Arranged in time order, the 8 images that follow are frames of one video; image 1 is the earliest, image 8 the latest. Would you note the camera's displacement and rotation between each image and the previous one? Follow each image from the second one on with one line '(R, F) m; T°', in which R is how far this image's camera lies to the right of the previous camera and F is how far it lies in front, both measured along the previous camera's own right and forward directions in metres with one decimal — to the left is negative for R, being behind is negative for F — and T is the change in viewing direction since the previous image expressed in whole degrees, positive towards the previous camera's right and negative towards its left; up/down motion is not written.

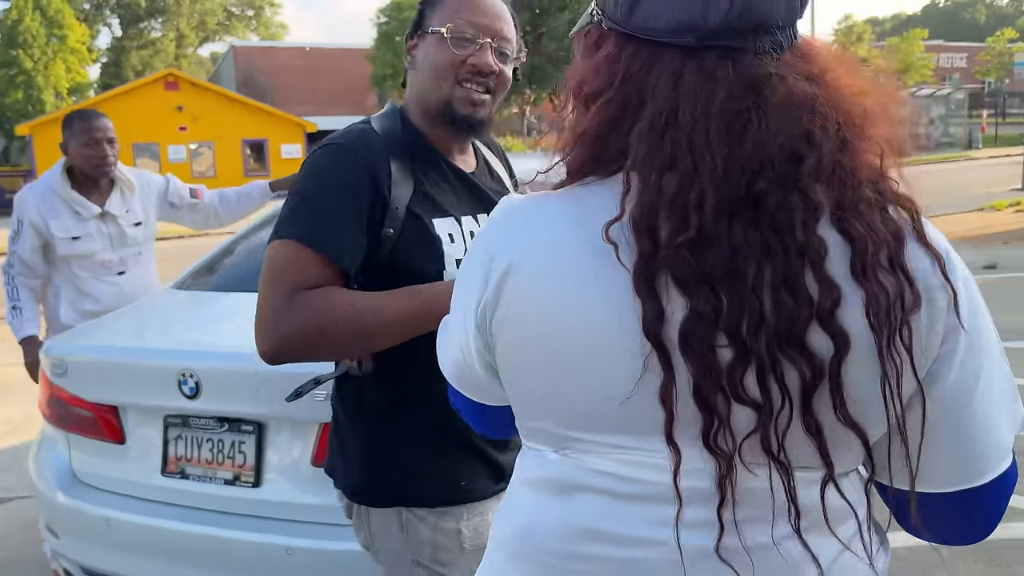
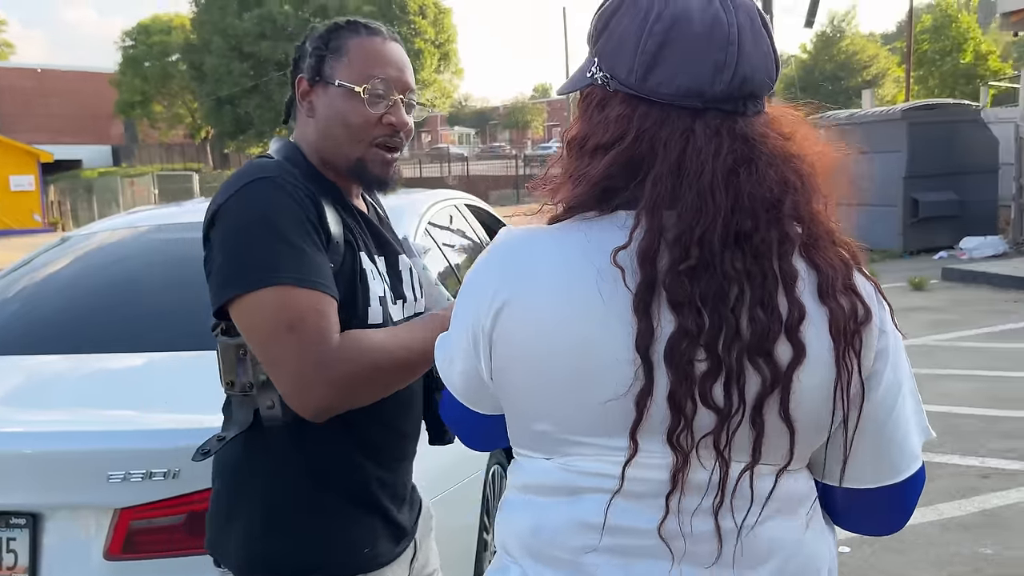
(-0.1, +0.1) m; +16°
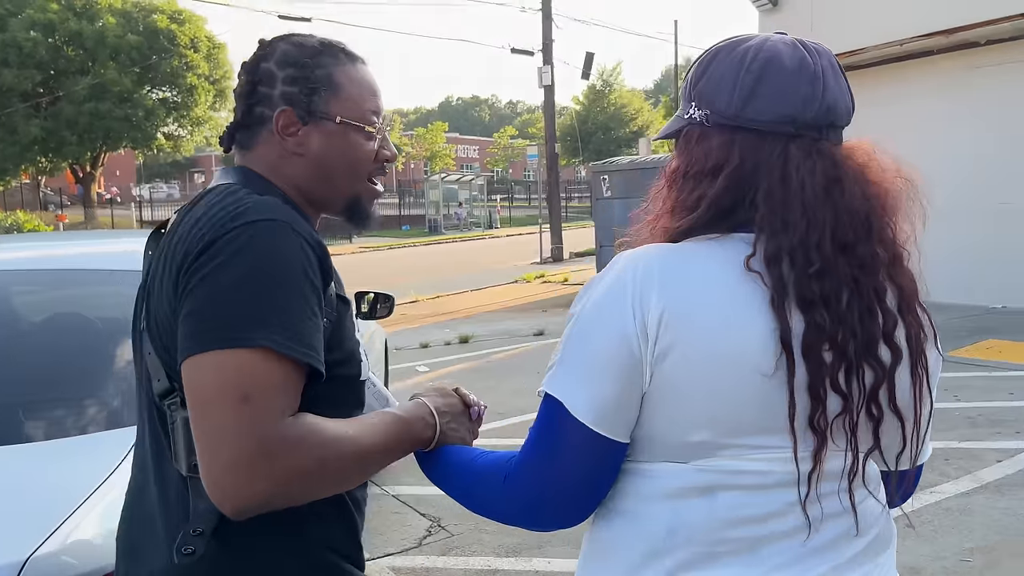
(-0.1, +0.3) m; +15°
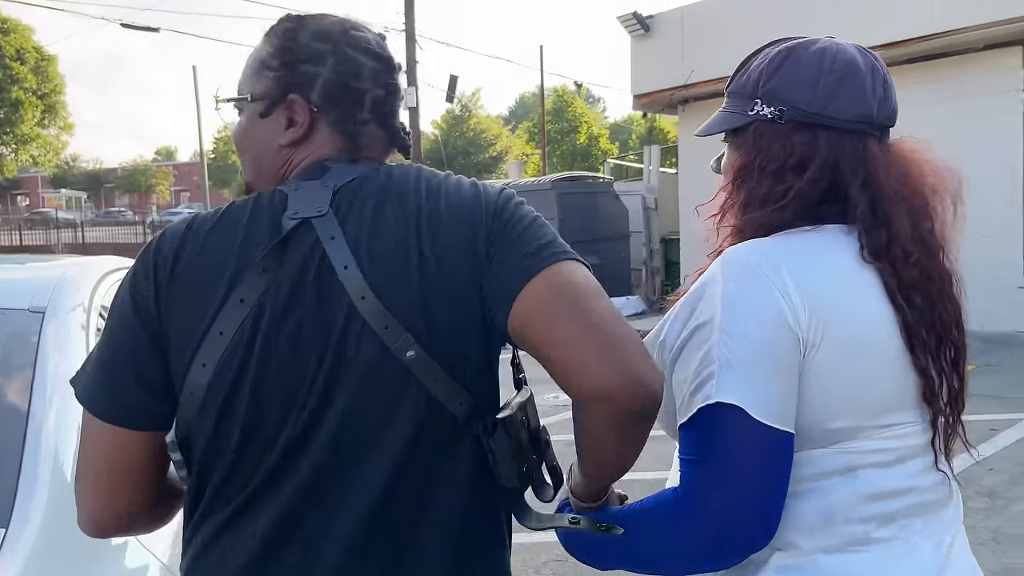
(-0.2, +0.3) m; +10°
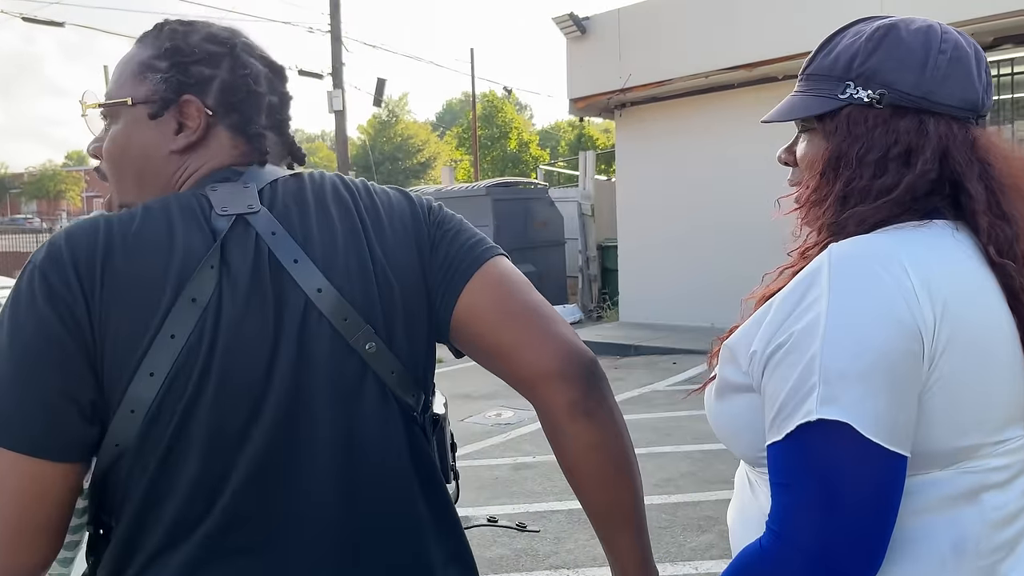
(-0.1, +0.3) m; +5°
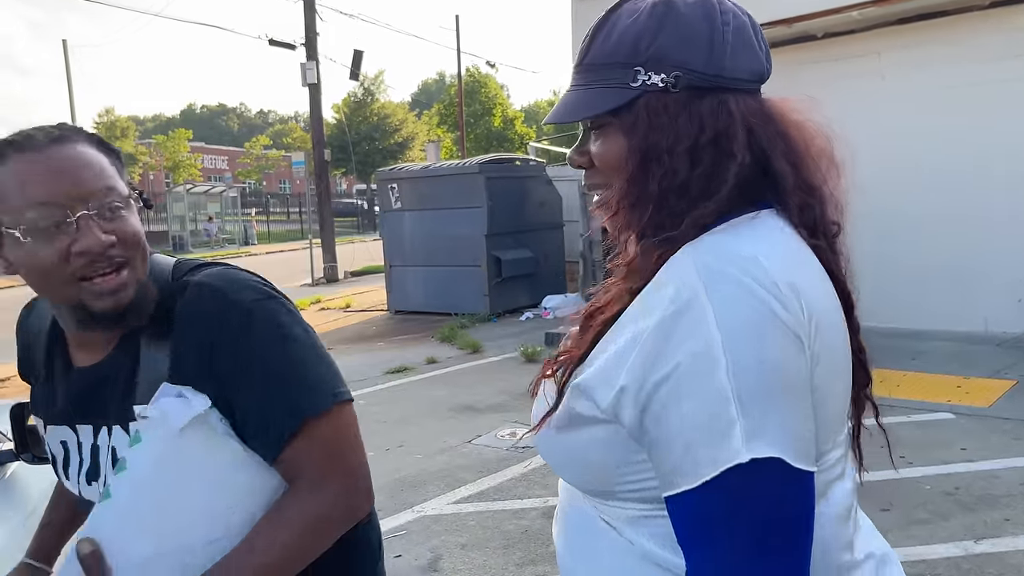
(-0.2, +0.9) m; +2°
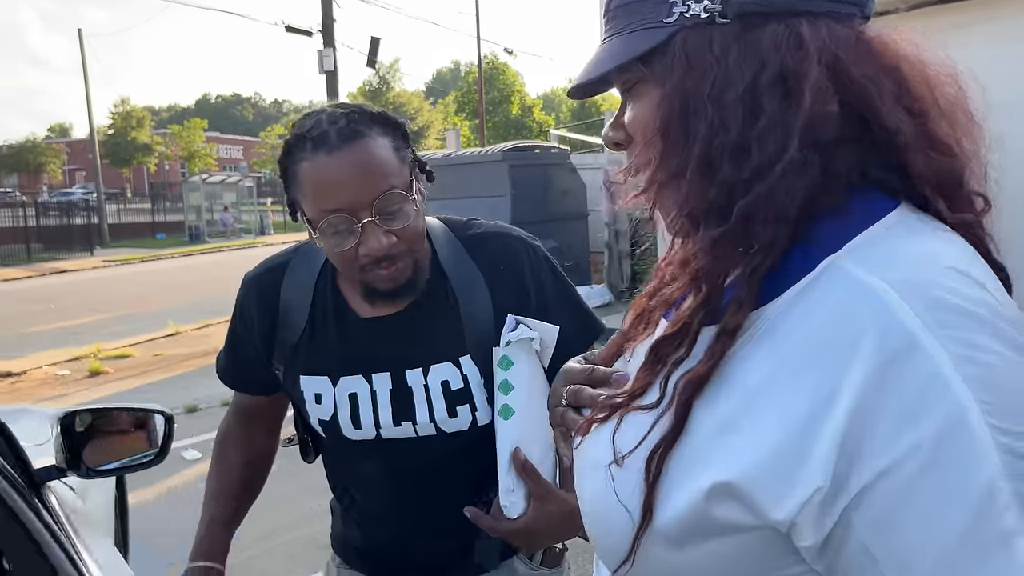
(-0.1, +0.2) m; -1°
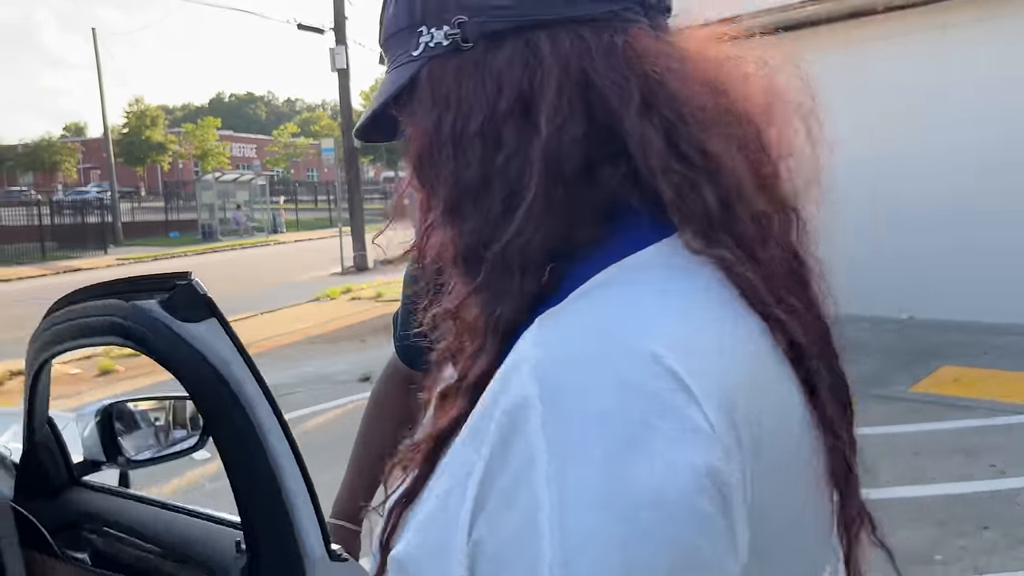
(0.0, +0.1) m; -1°
